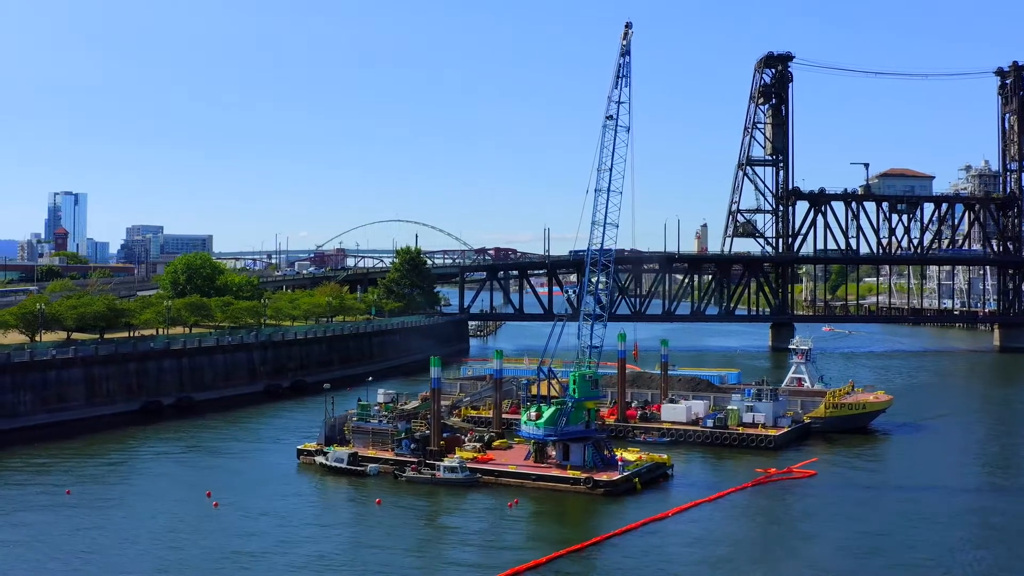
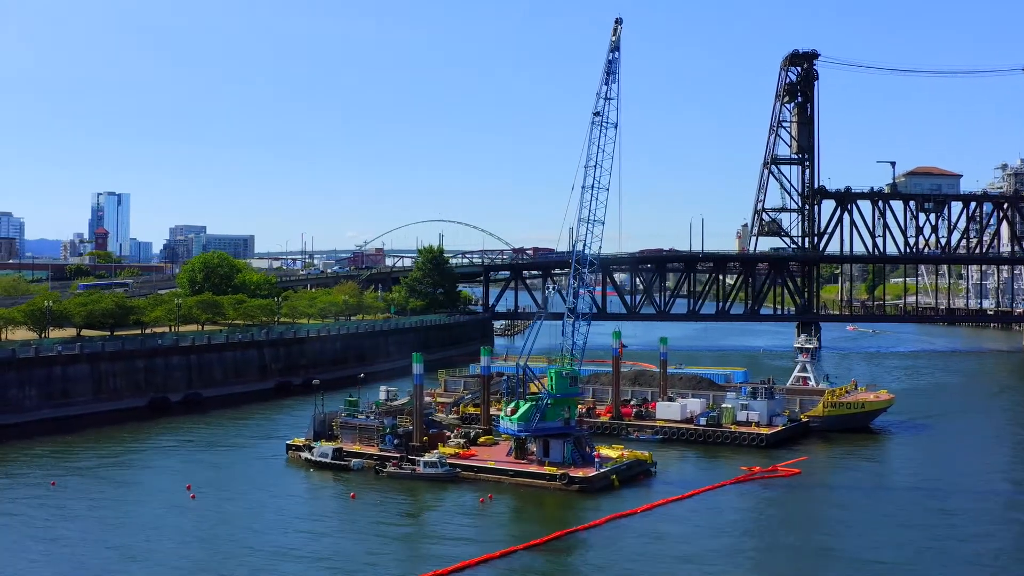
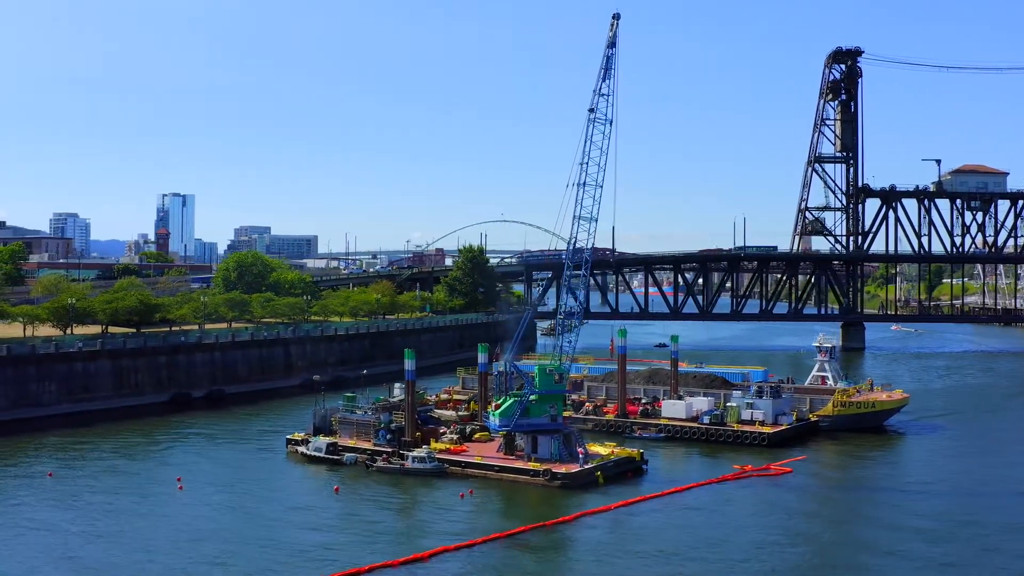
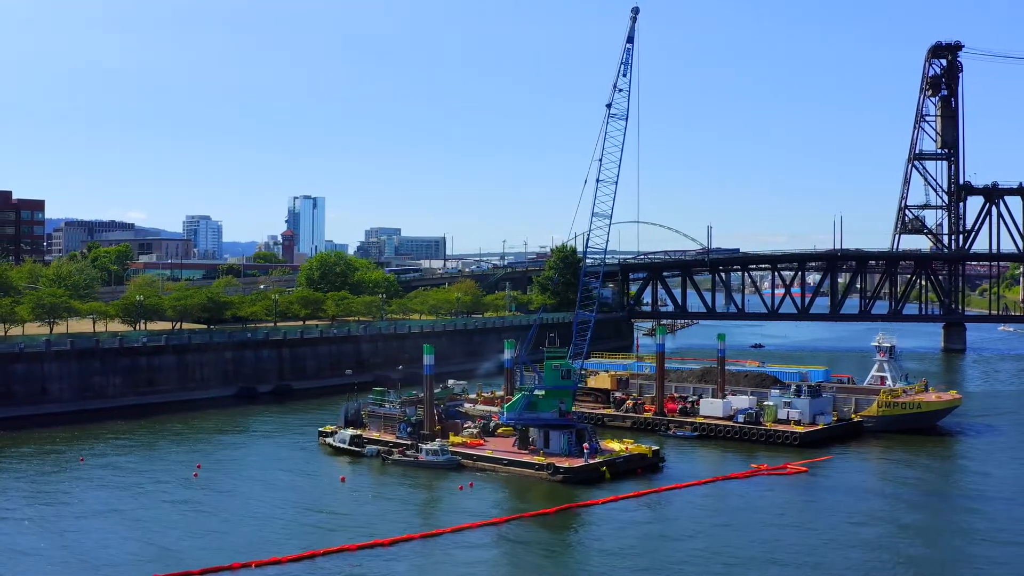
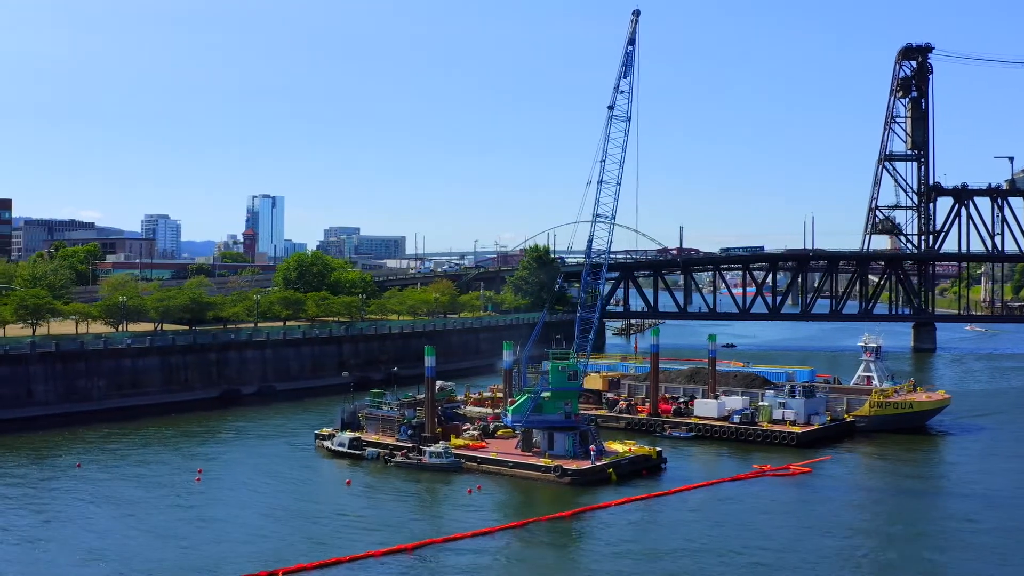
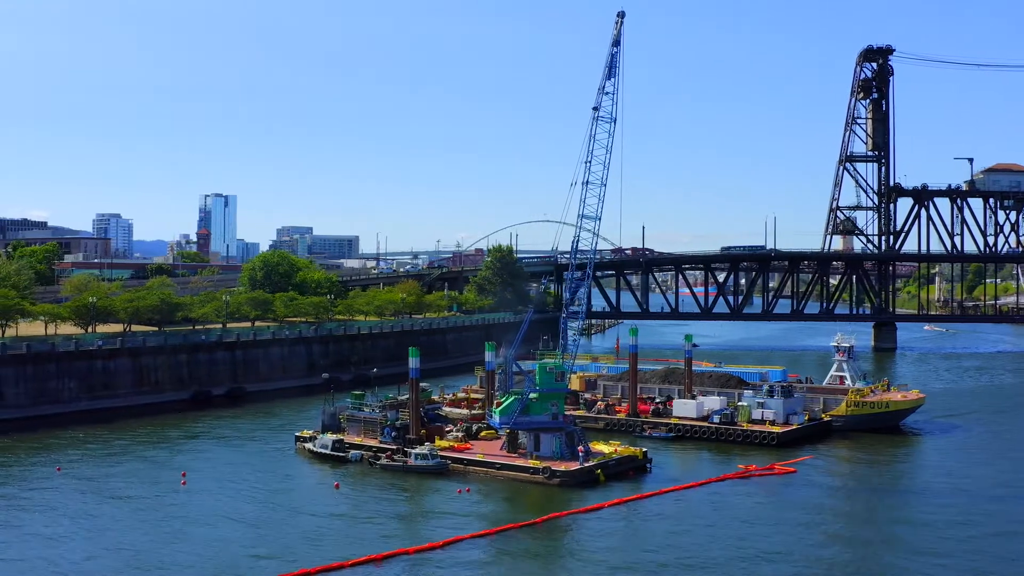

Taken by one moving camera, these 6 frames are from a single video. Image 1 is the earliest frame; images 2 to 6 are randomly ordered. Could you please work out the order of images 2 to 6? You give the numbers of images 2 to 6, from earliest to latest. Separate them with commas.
2, 3, 6, 5, 4
